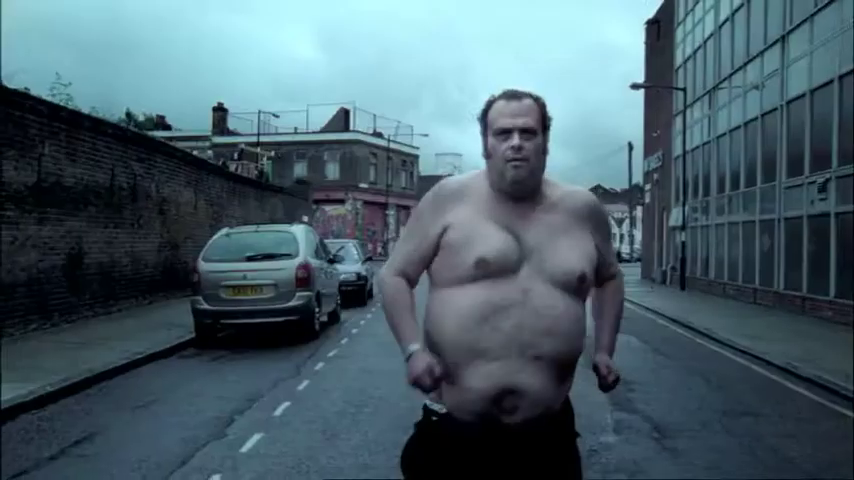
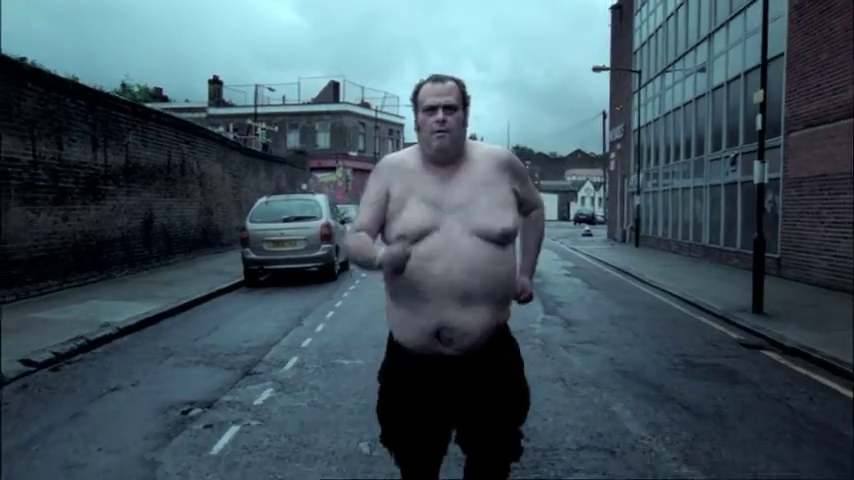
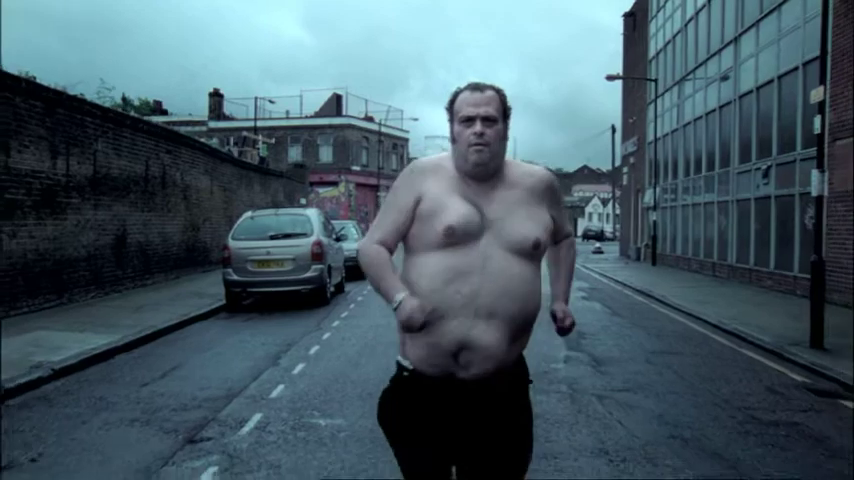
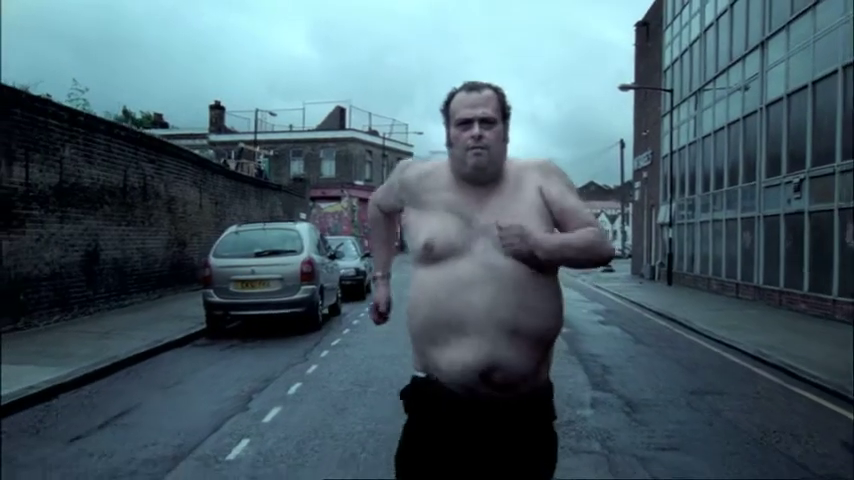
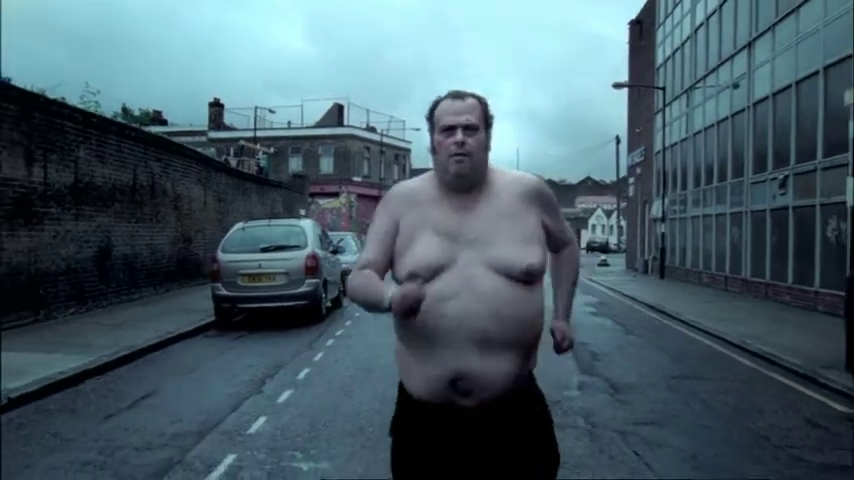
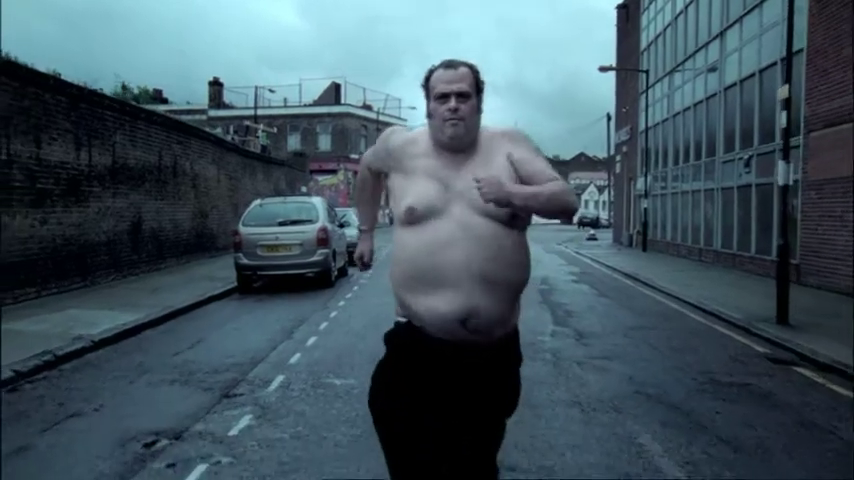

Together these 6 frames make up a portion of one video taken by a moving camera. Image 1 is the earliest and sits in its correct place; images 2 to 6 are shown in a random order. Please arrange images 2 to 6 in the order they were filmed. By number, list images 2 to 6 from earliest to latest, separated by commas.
4, 5, 3, 6, 2
